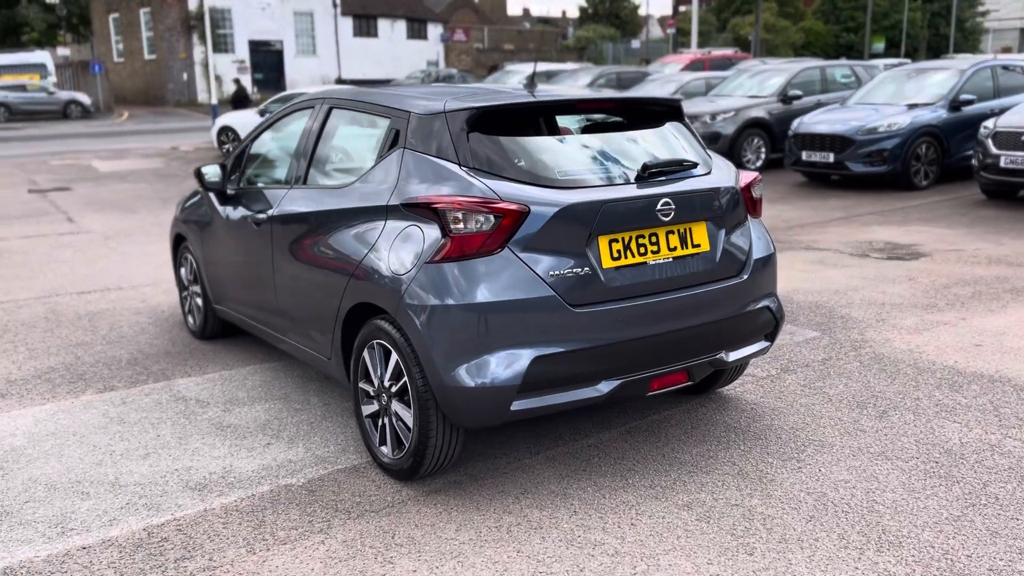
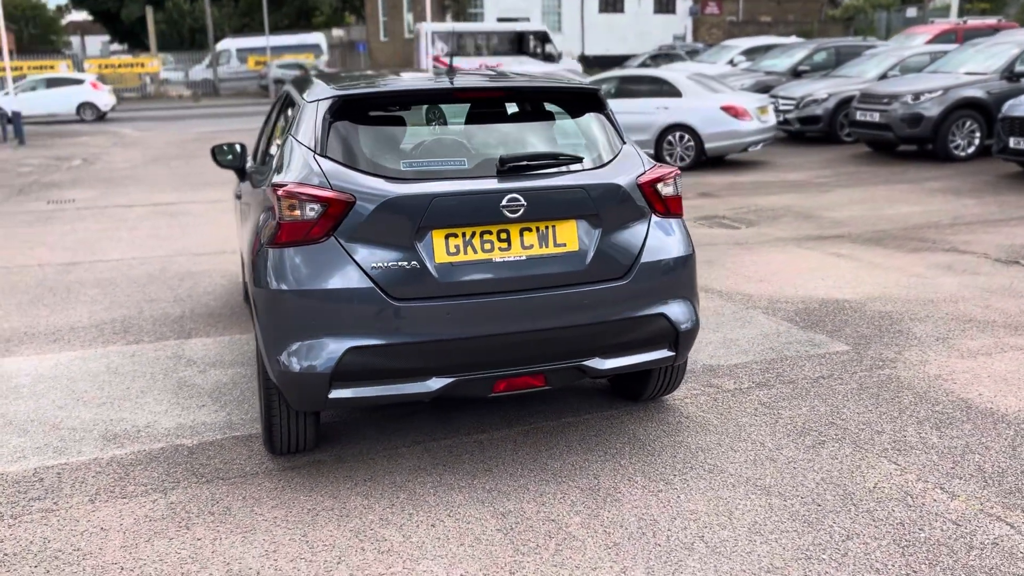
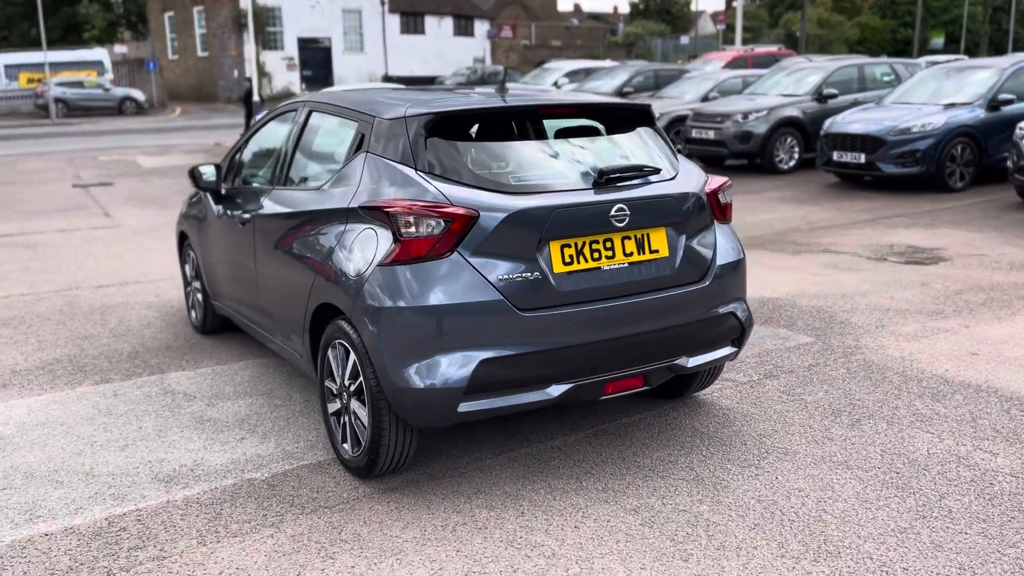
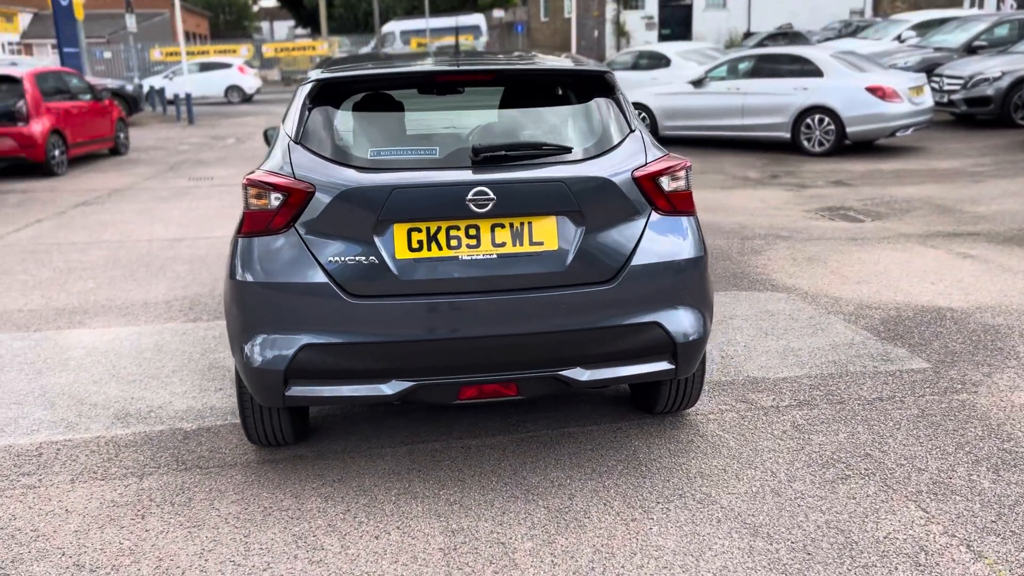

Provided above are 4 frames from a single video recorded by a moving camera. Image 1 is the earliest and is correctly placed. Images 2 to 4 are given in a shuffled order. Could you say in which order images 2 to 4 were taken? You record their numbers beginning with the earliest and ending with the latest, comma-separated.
3, 2, 4
